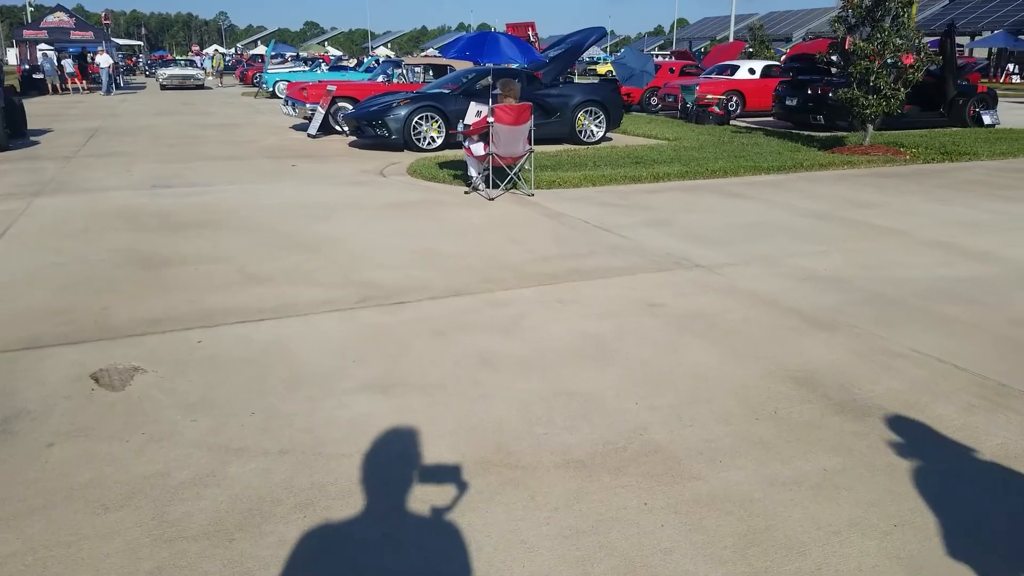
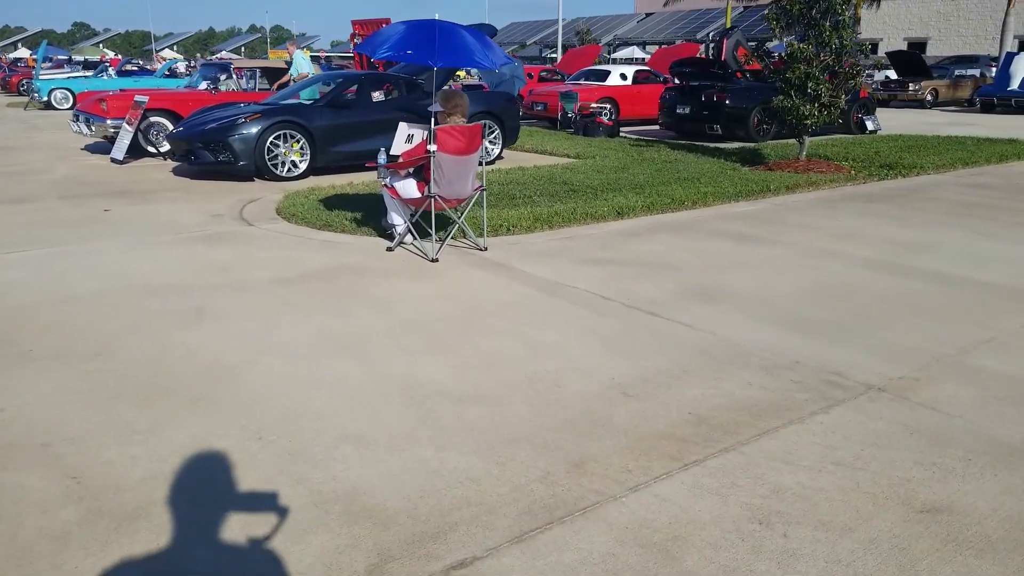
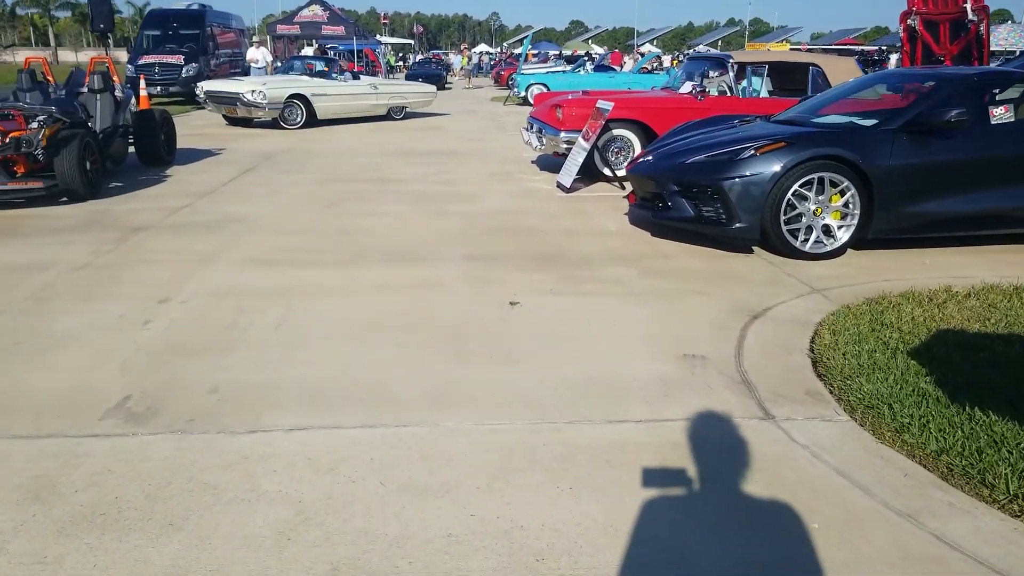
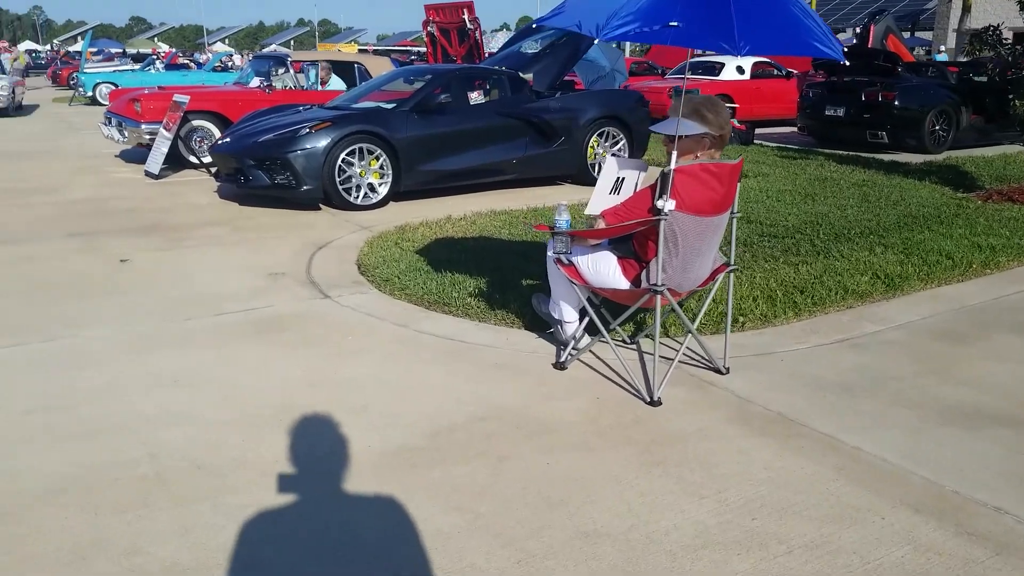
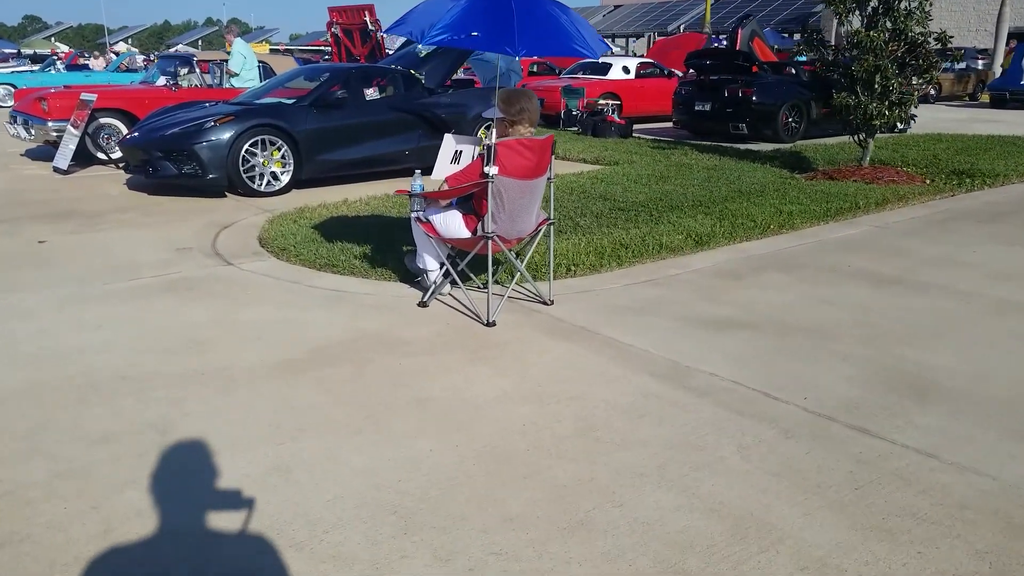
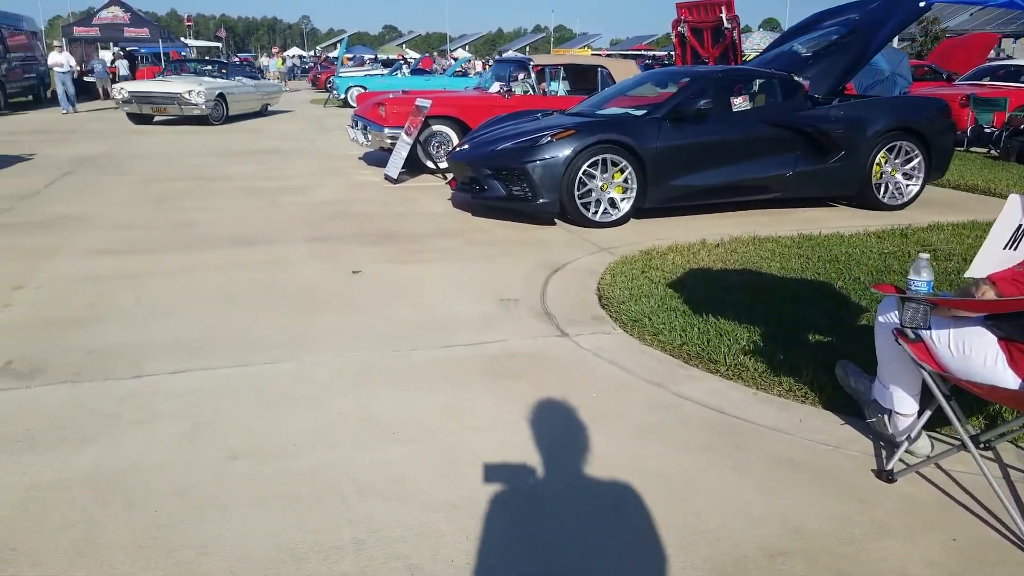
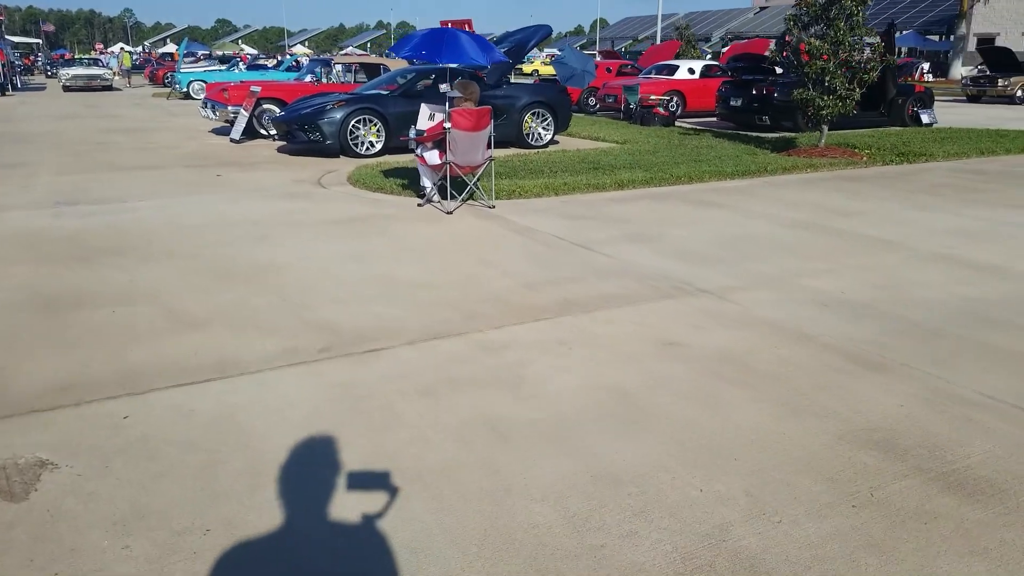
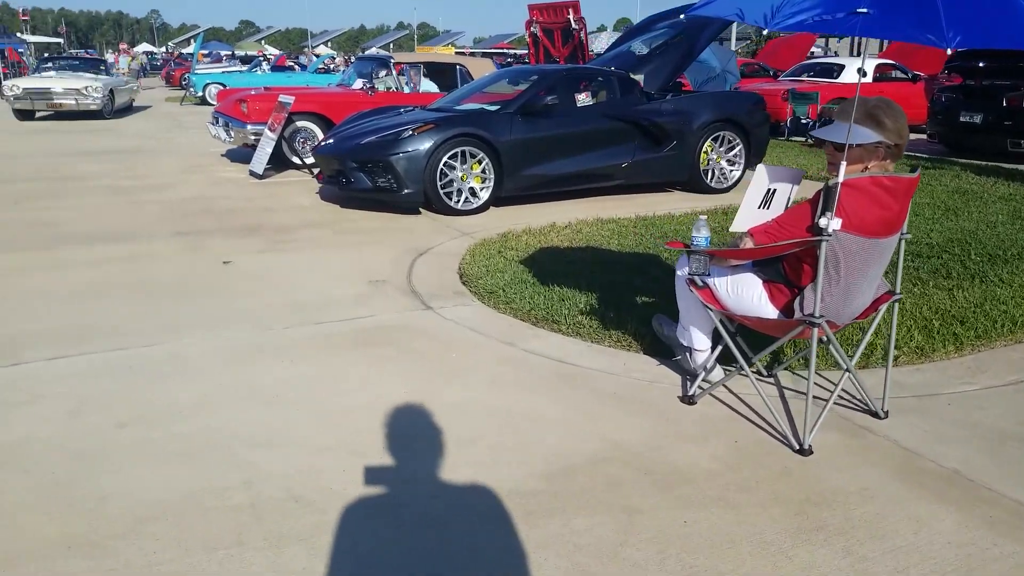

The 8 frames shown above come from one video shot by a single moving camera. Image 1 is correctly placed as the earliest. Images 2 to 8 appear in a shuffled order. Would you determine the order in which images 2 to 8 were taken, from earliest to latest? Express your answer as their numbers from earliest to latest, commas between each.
7, 2, 5, 4, 8, 6, 3
